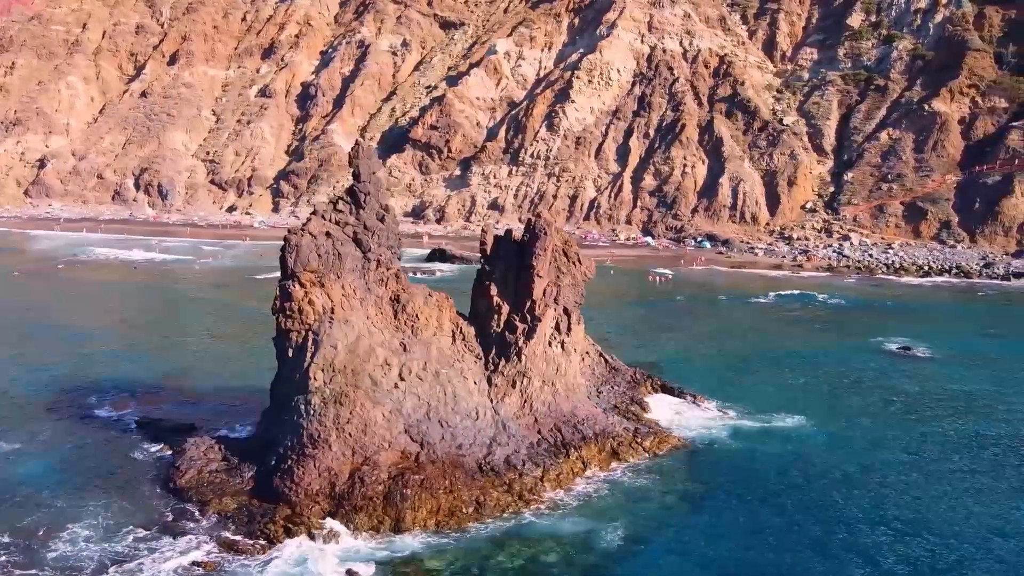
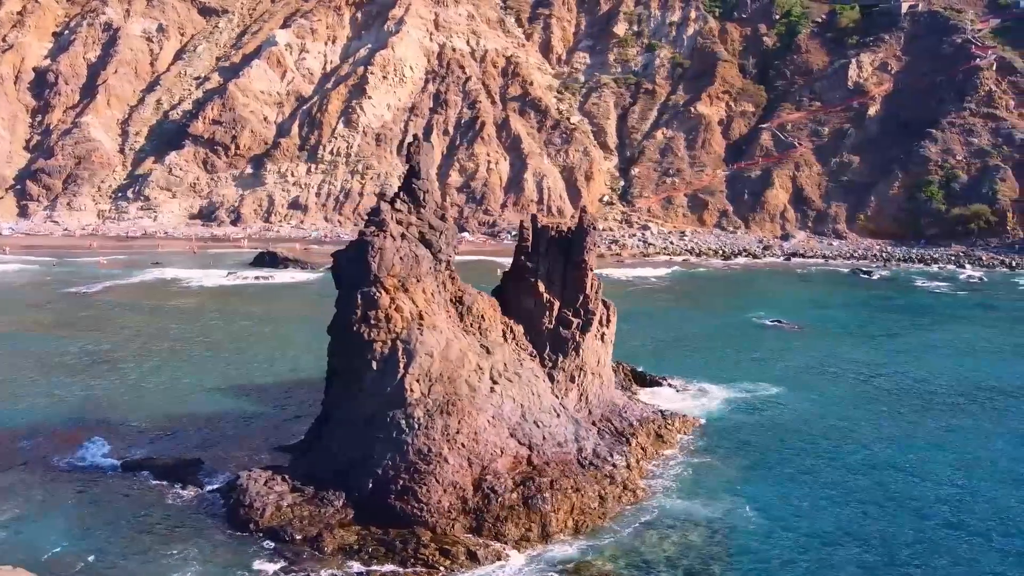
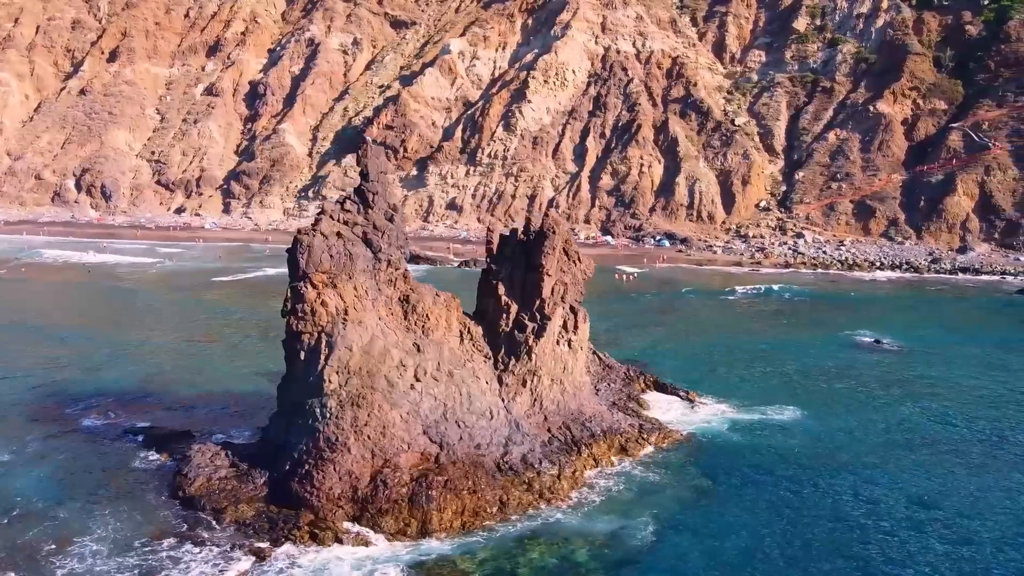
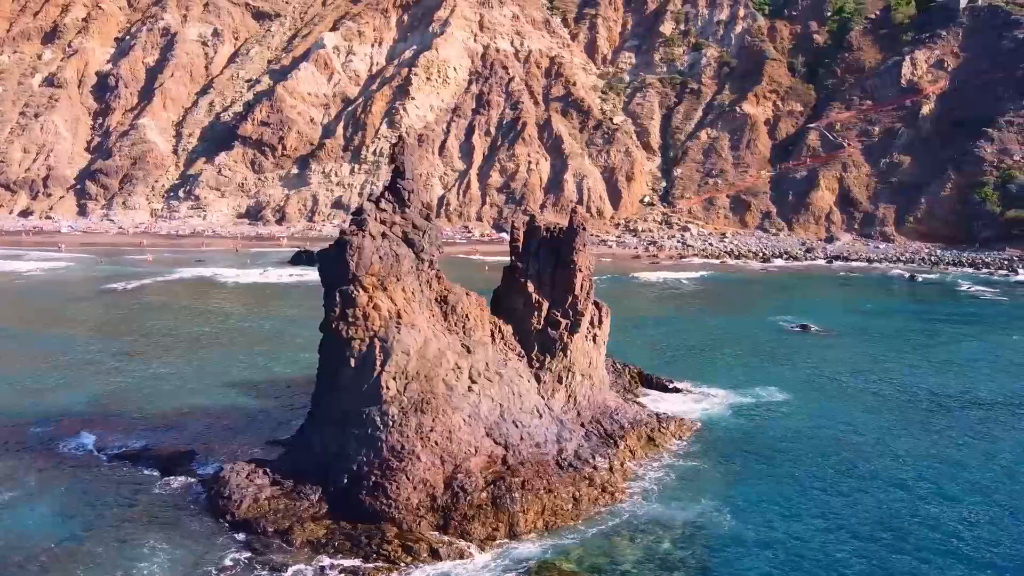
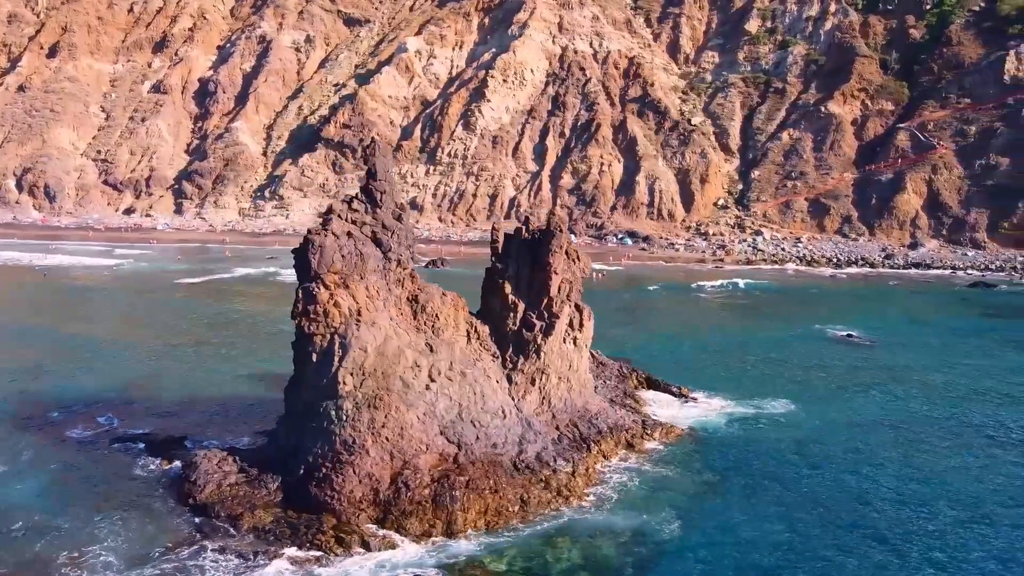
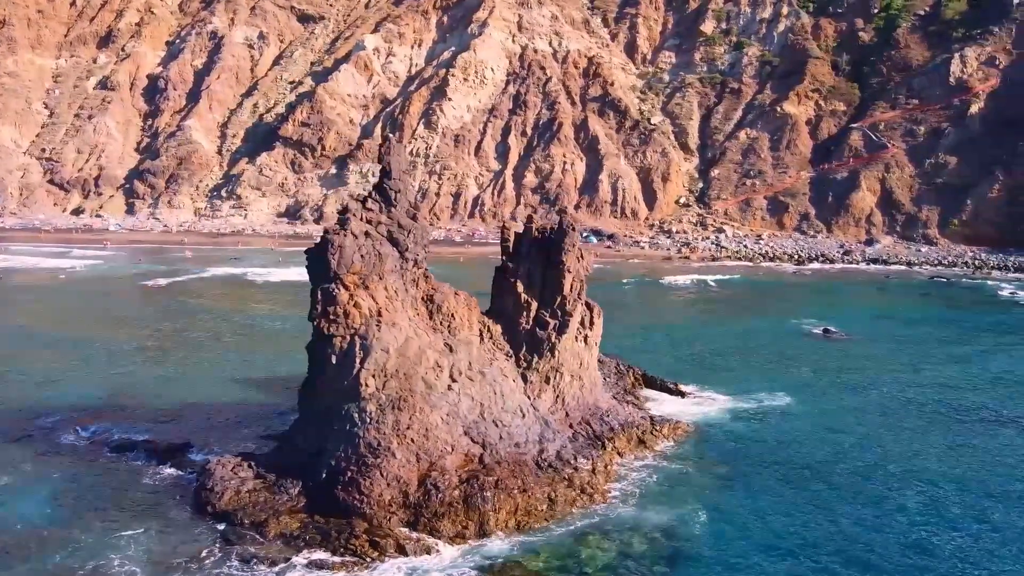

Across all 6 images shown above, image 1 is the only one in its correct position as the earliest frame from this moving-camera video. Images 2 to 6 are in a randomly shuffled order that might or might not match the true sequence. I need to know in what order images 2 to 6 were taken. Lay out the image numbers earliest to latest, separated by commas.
3, 5, 6, 4, 2
